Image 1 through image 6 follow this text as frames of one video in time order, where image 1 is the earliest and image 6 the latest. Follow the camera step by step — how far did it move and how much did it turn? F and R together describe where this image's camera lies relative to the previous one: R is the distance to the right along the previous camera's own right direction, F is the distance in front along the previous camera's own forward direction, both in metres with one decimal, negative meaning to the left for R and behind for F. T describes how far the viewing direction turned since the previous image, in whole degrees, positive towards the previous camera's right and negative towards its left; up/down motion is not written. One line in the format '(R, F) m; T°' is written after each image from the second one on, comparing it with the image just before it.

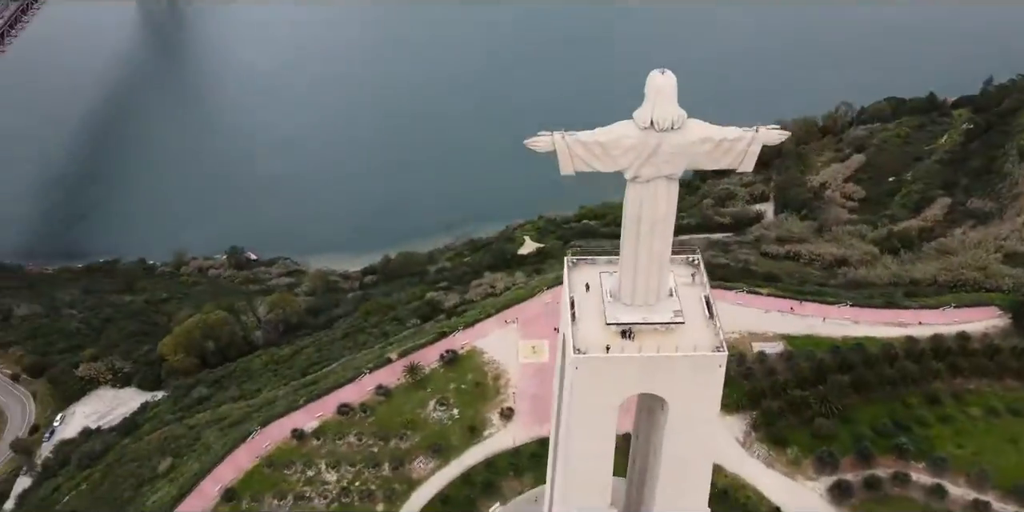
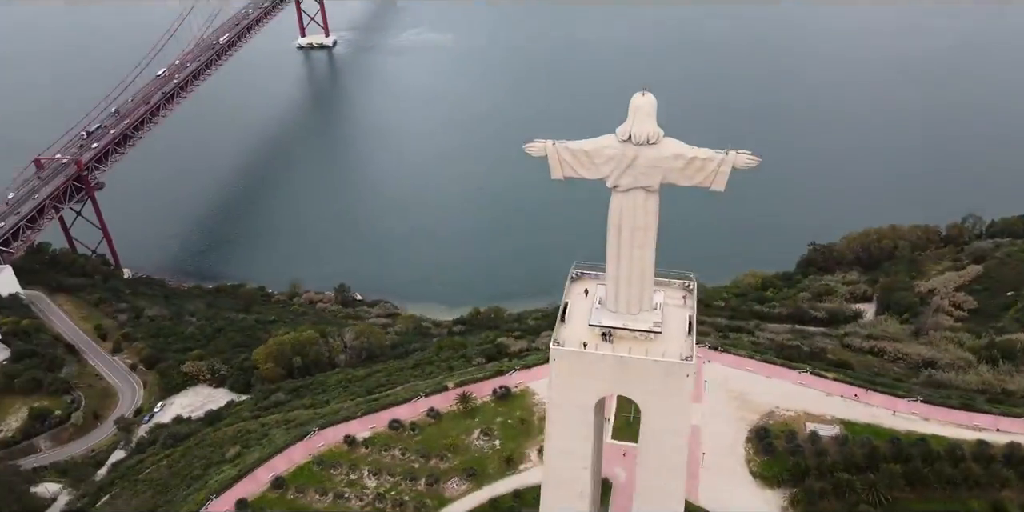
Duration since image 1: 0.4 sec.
(+1.4, -0.7) m; -10°
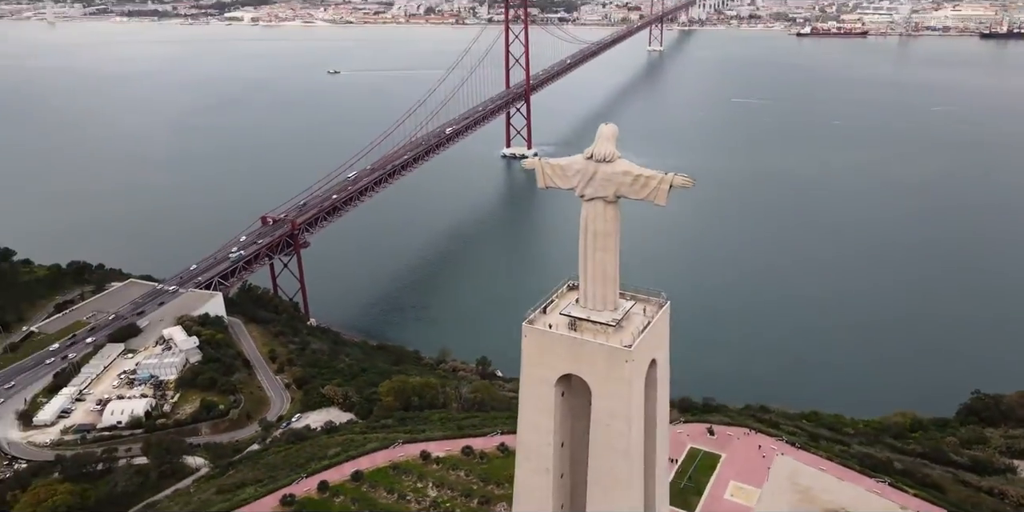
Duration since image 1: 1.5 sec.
(+2.7, -1.5) m; -16°
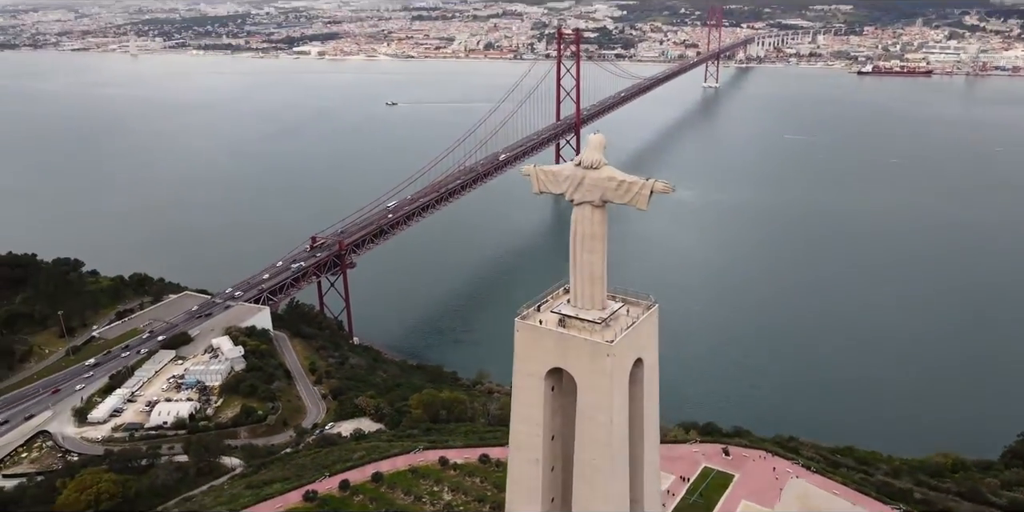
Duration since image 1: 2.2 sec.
(+0.8, -0.7) m; -4°
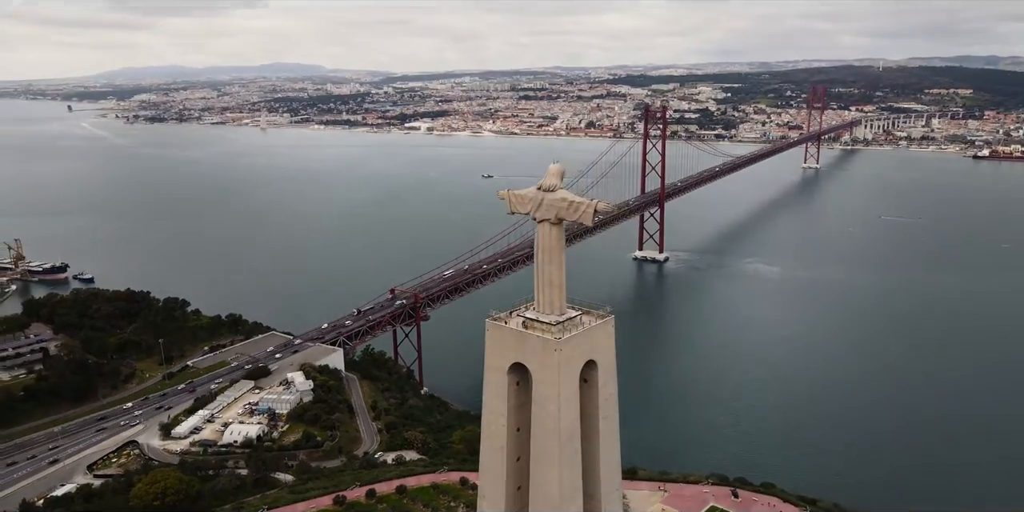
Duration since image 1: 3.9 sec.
(+2.1, -1.6) m; -8°
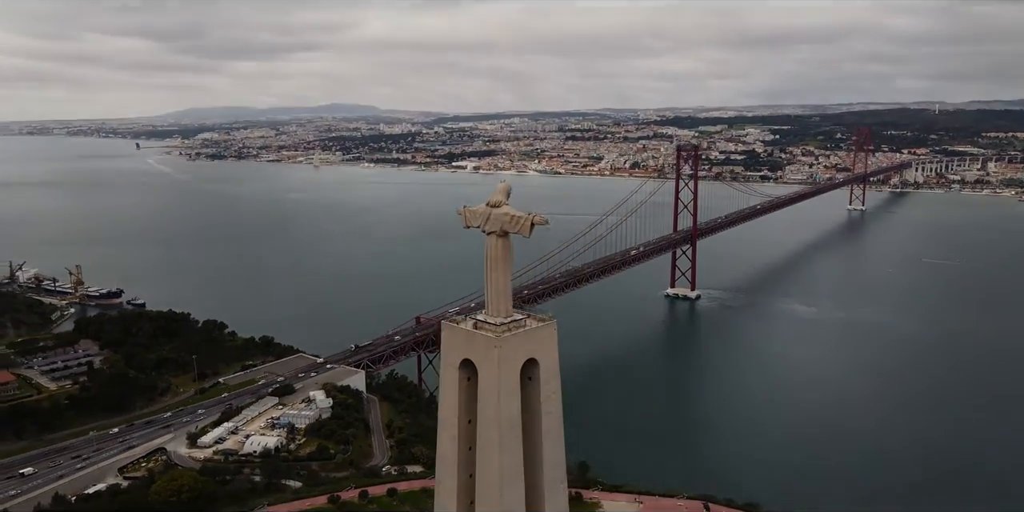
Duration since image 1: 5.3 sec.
(+1.7, -1.4) m; -4°
